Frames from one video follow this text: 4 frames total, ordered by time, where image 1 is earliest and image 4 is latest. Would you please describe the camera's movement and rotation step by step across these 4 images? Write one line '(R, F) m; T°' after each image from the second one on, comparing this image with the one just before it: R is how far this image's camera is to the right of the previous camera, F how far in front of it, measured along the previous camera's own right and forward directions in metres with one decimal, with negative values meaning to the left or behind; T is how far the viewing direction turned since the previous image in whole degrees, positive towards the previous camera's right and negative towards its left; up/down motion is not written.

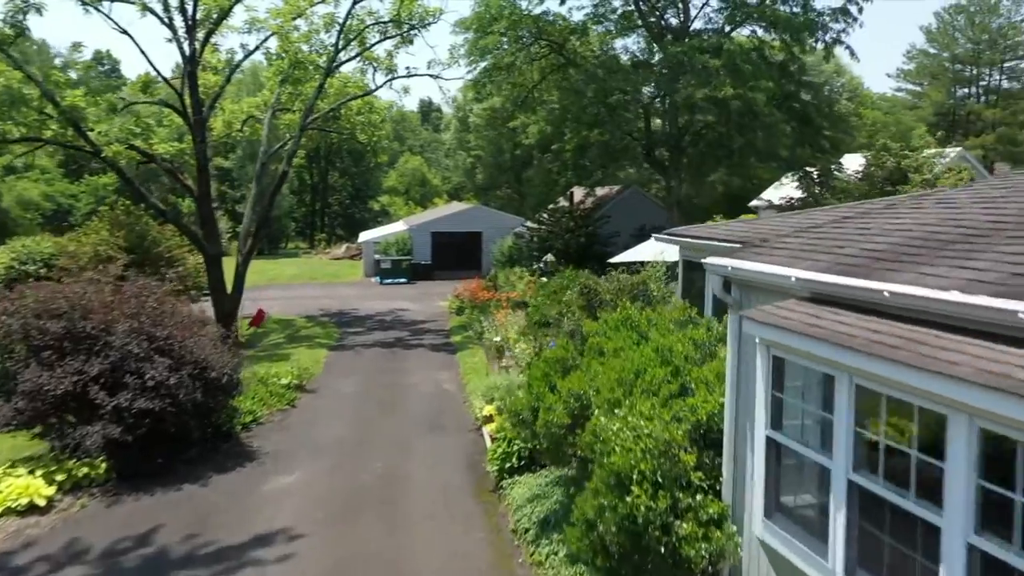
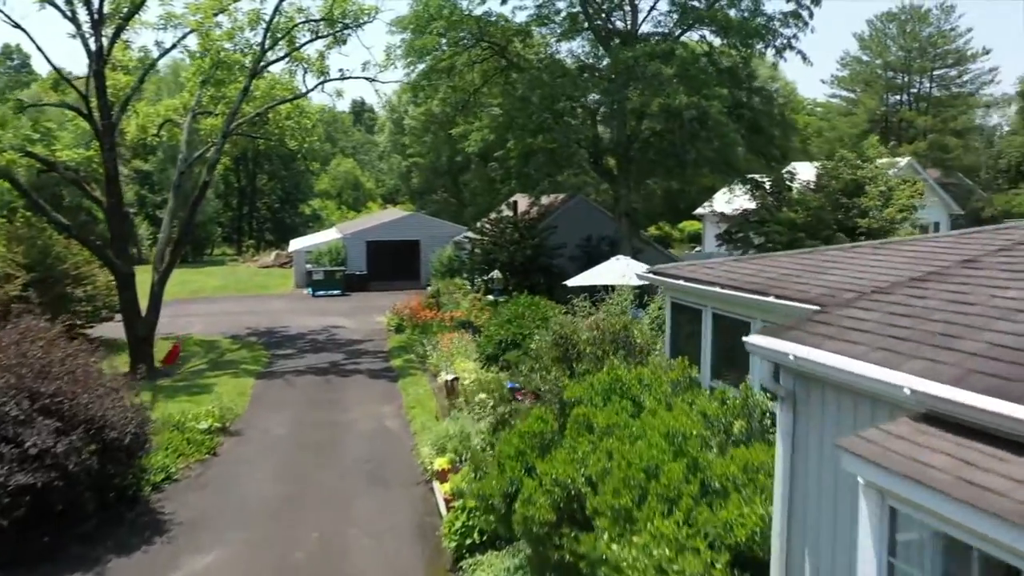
(-0.2, +1.3) m; +5°
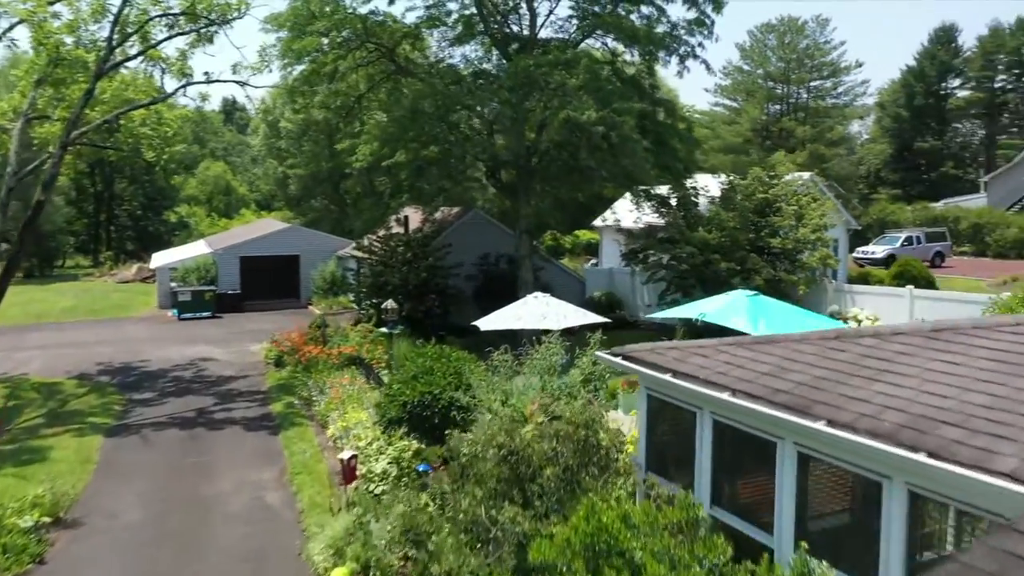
(-0.3, +1.9) m; +8°
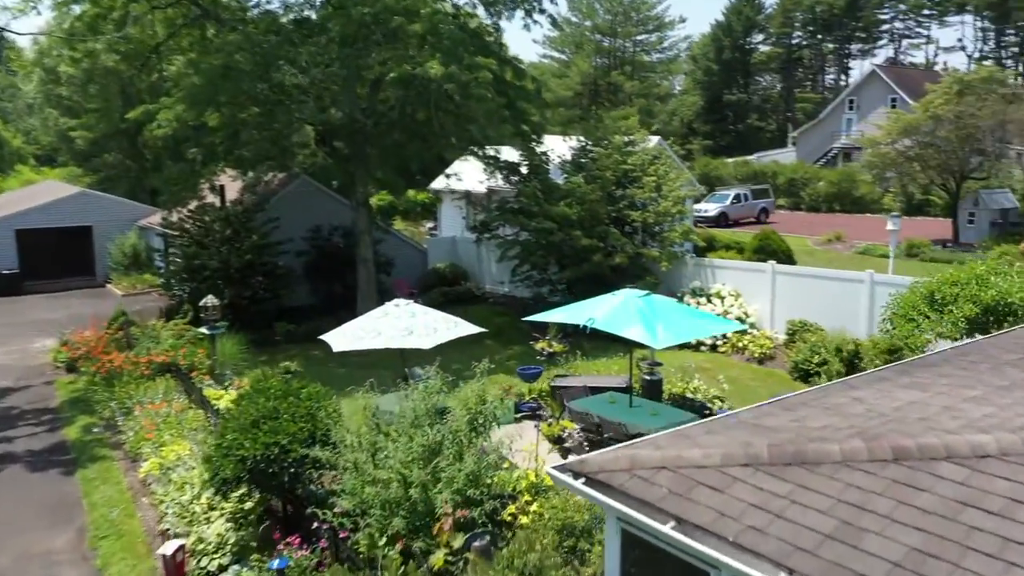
(-0.4, +1.9) m; +12°
